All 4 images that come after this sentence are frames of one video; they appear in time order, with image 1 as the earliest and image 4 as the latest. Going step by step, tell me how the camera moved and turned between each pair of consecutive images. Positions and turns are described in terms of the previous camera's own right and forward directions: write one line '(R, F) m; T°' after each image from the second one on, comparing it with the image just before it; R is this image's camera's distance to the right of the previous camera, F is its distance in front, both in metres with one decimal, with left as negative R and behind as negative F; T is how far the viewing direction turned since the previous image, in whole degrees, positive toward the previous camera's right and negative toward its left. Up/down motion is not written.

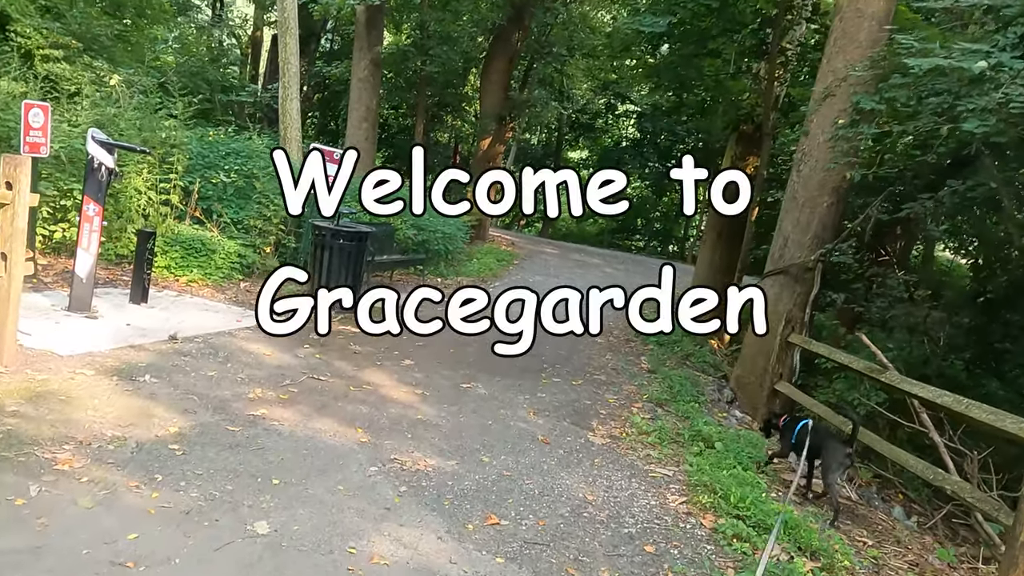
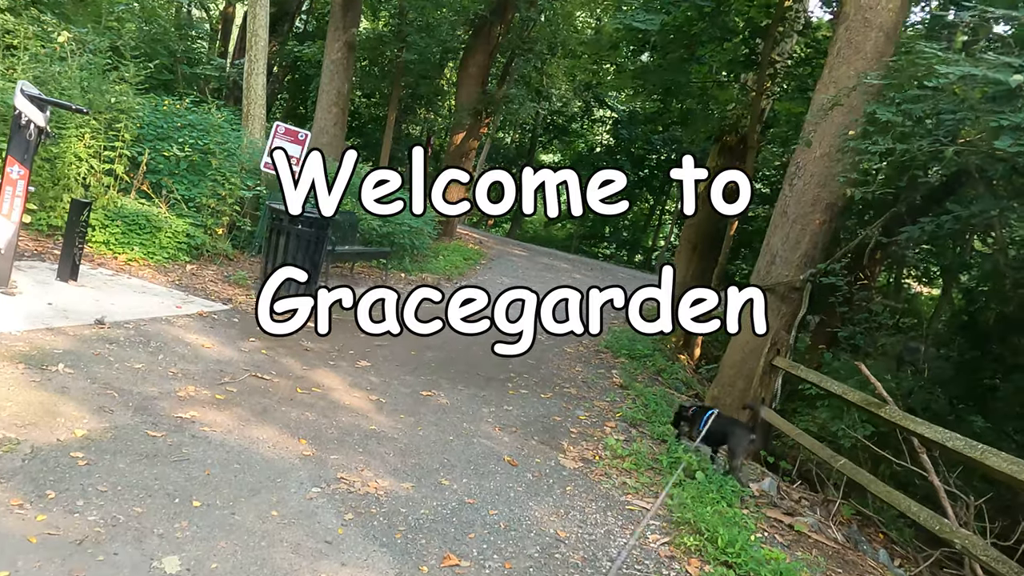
(-0.1, +0.6) m; +3°
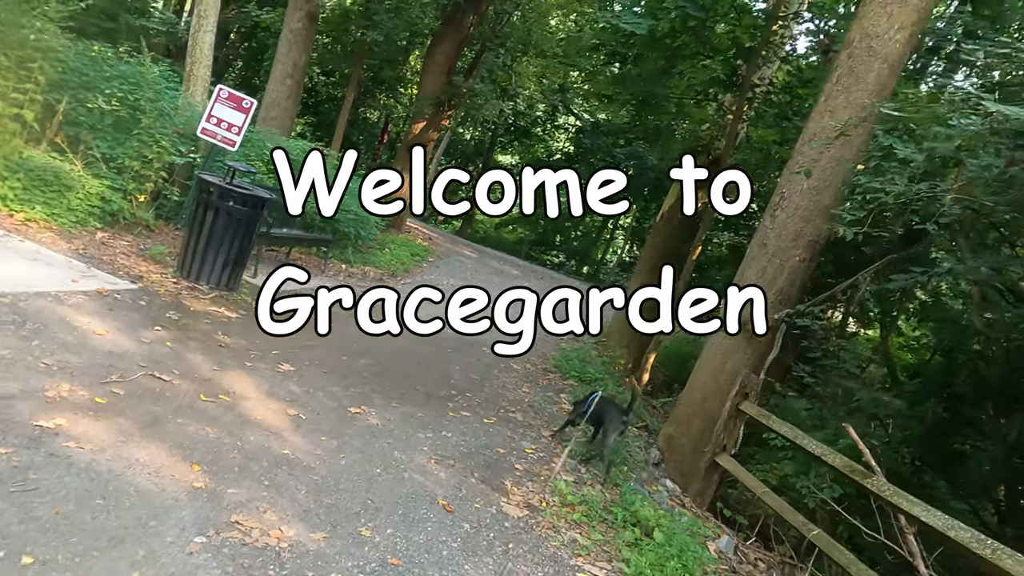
(-0.1, +0.8) m; +4°
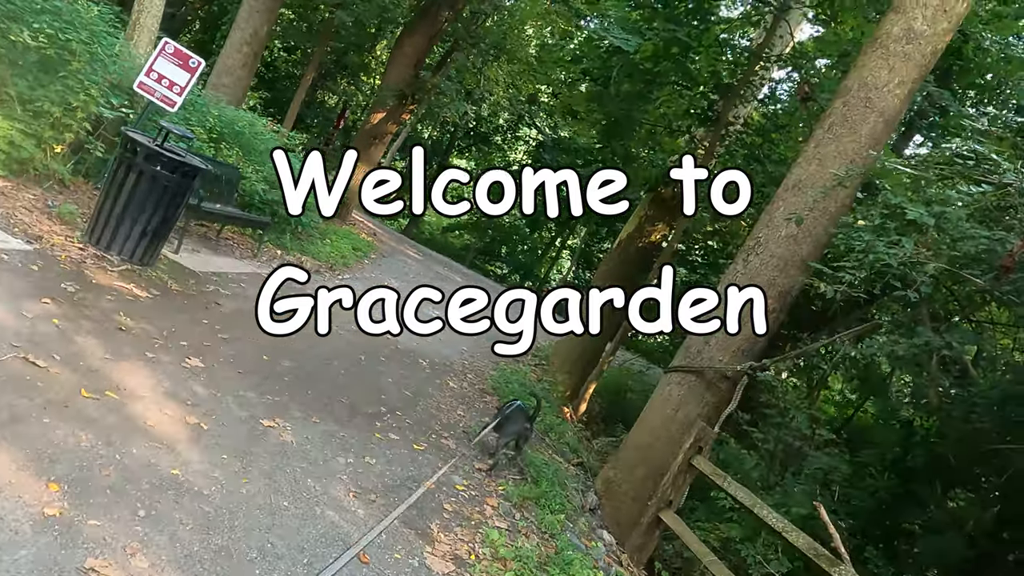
(-0.1, +0.6) m; +5°
